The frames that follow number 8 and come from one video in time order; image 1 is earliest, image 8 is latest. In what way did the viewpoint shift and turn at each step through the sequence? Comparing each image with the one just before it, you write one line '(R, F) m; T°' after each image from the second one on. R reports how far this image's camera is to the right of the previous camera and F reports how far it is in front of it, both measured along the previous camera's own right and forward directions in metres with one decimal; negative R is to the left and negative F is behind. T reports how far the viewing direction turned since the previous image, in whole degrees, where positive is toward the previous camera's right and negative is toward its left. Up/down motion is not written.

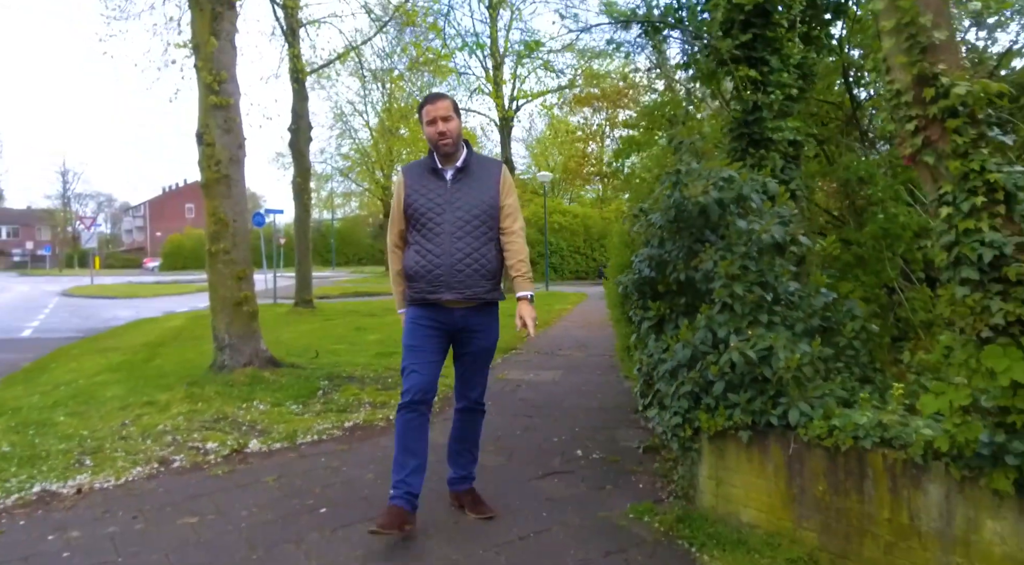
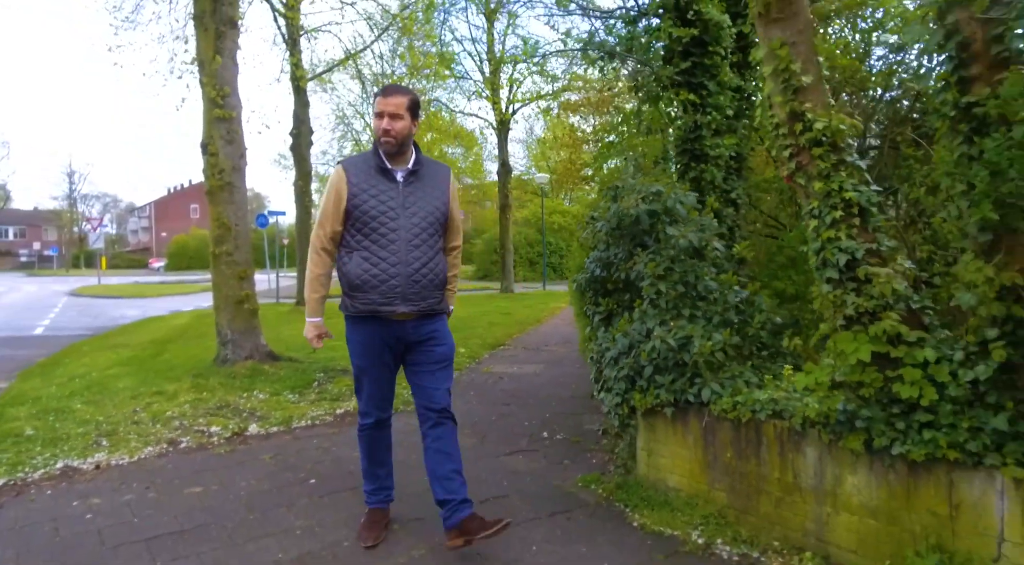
(+0.2, -0.5) m; 0°
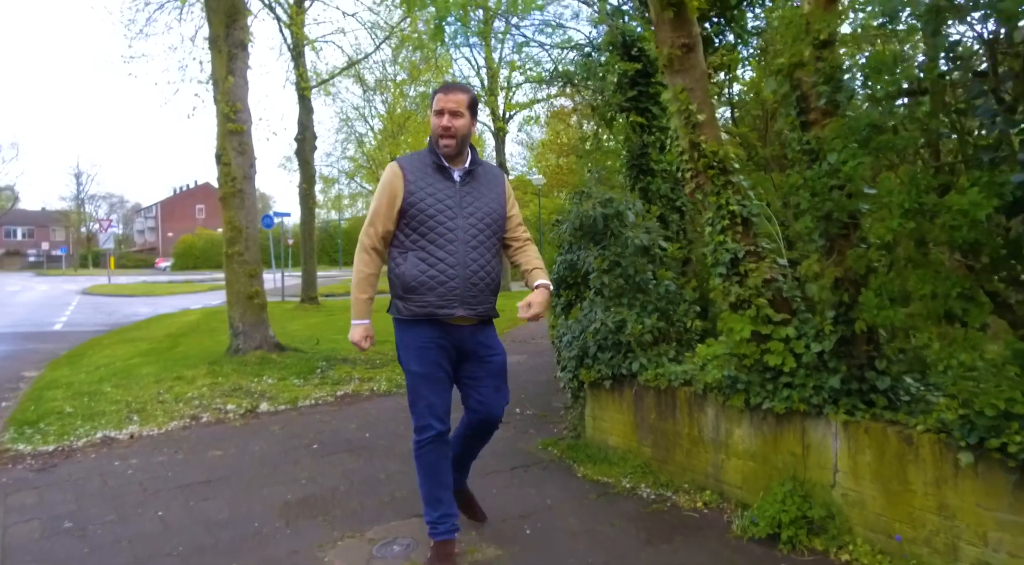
(+0.2, -0.7) m; 0°
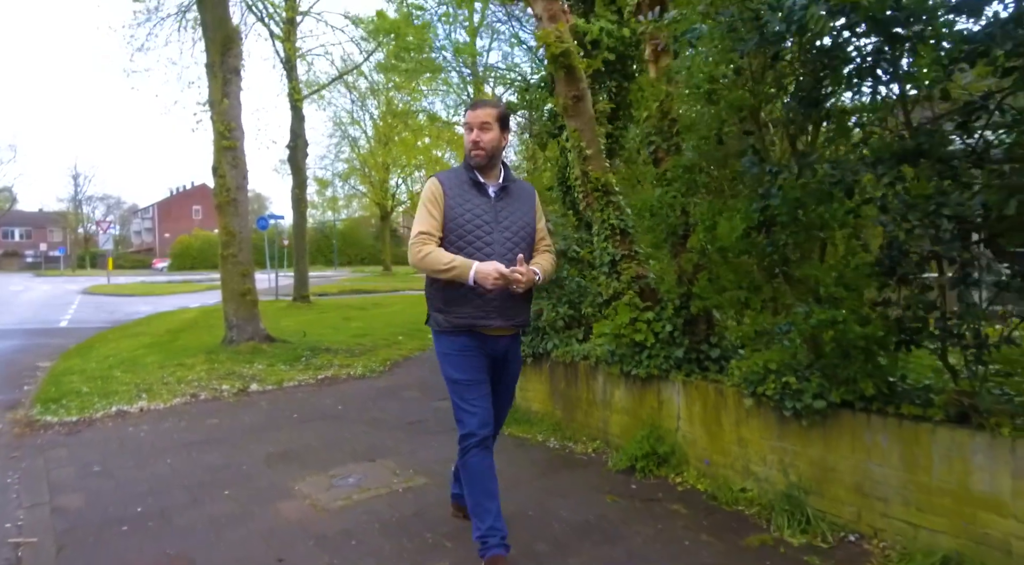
(+0.5, -1.0) m; 0°
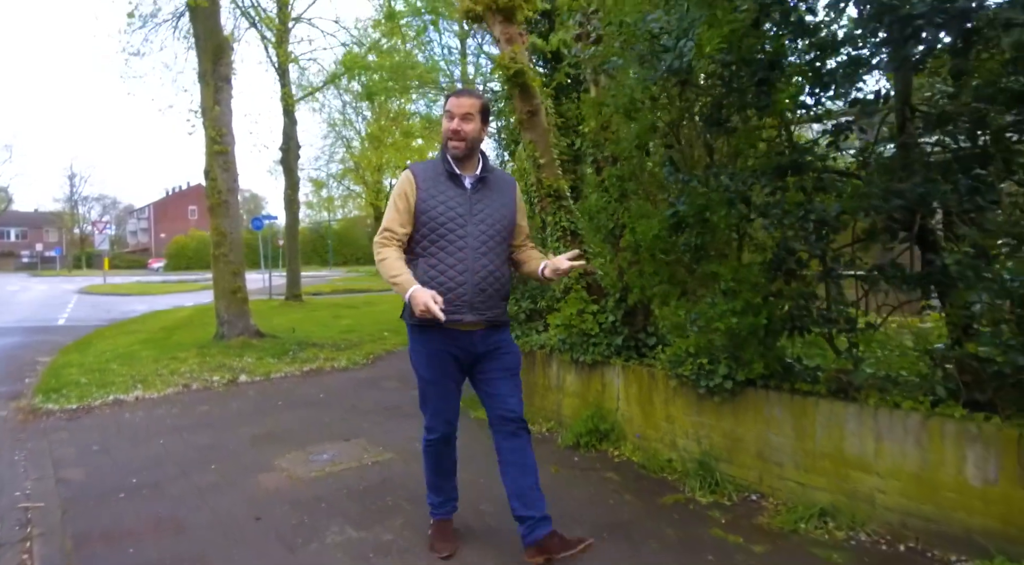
(+0.3, -0.5) m; 0°
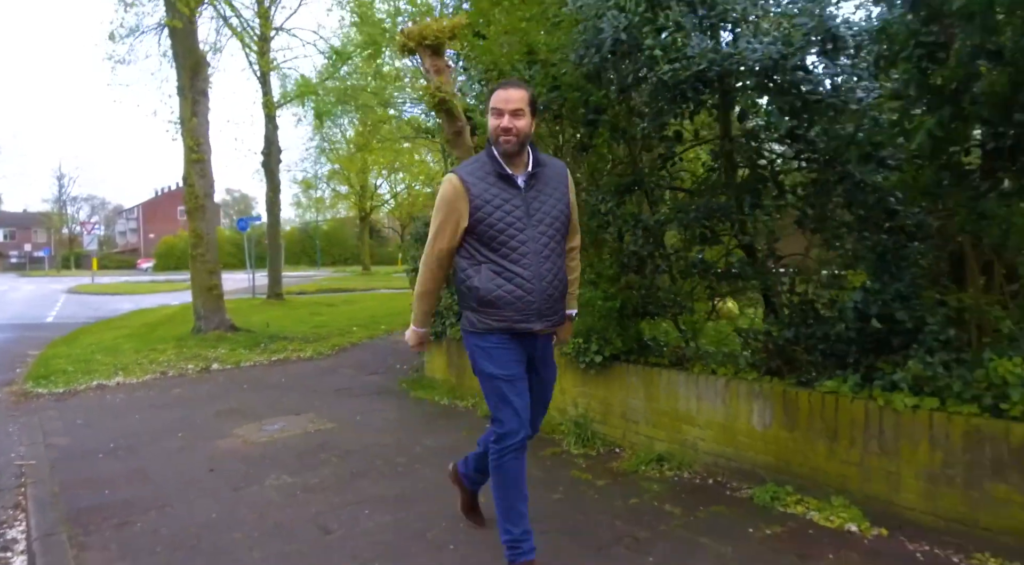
(+0.6, -0.8) m; +1°
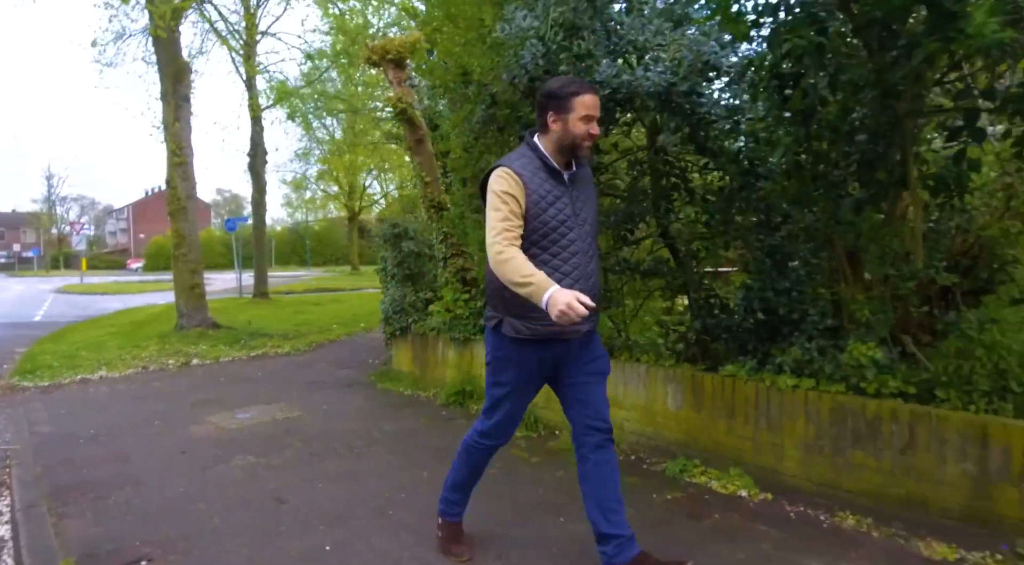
(+0.3, -0.4) m; +1°
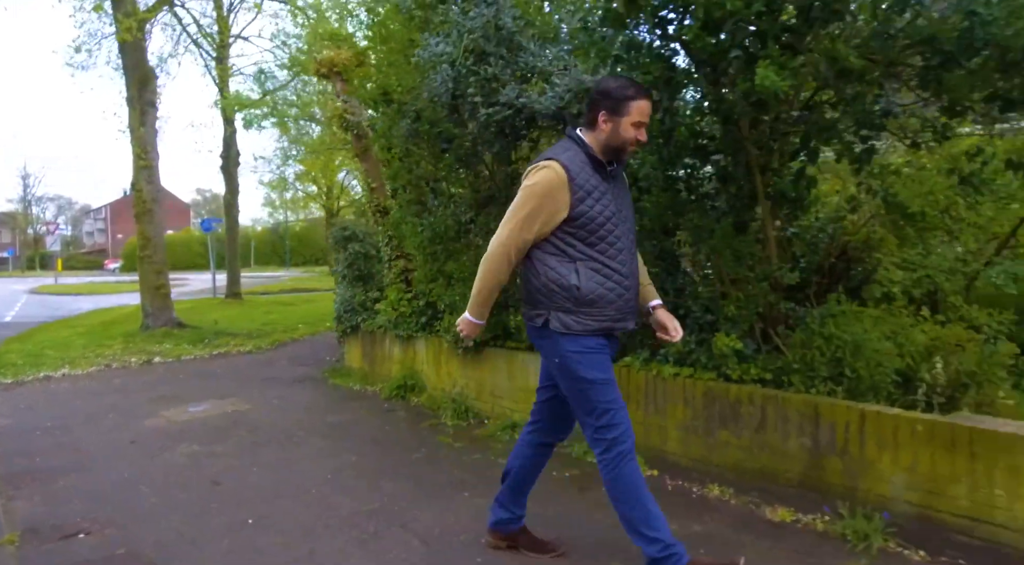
(+0.4, -0.4) m; +1°
